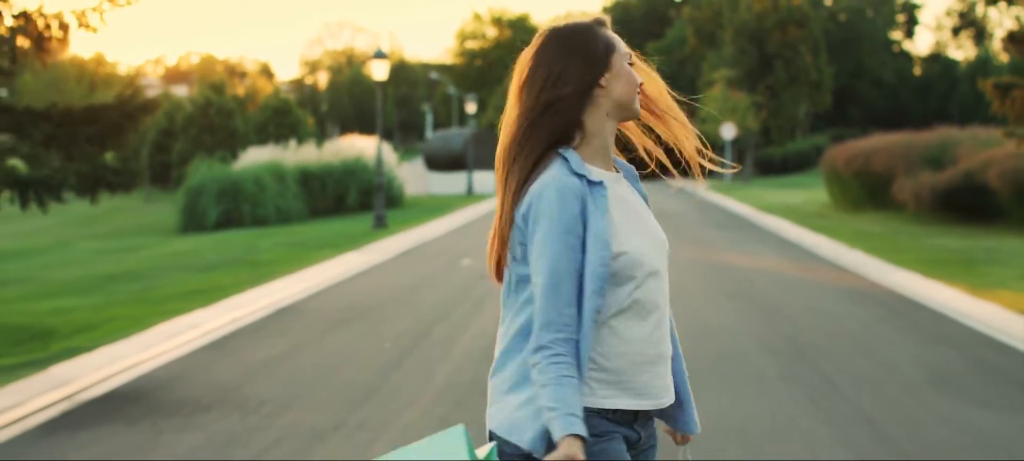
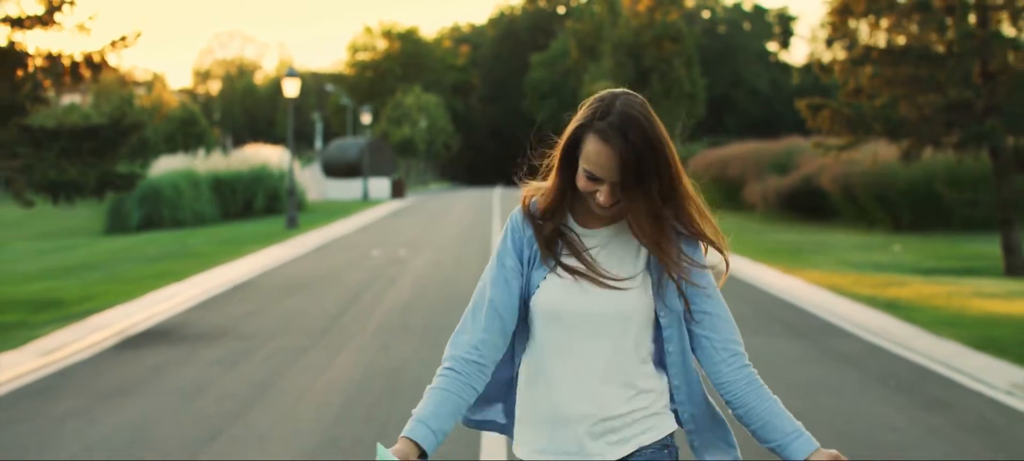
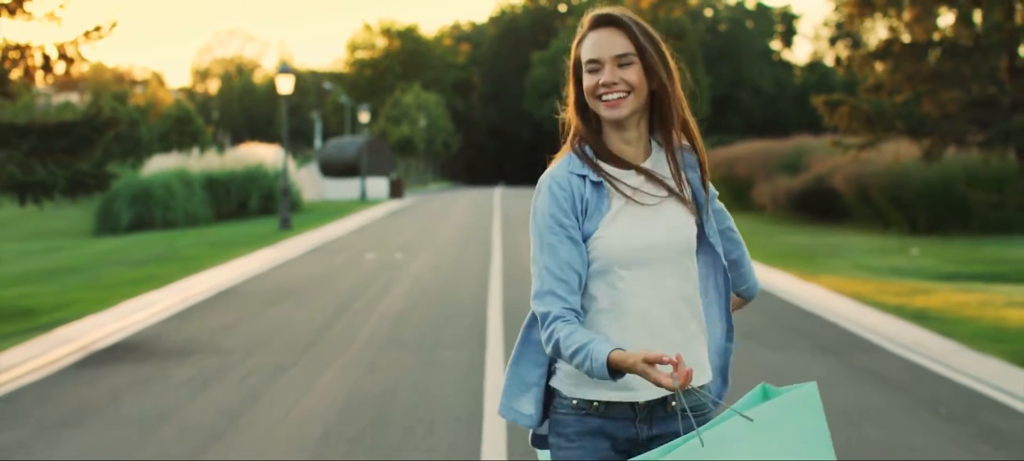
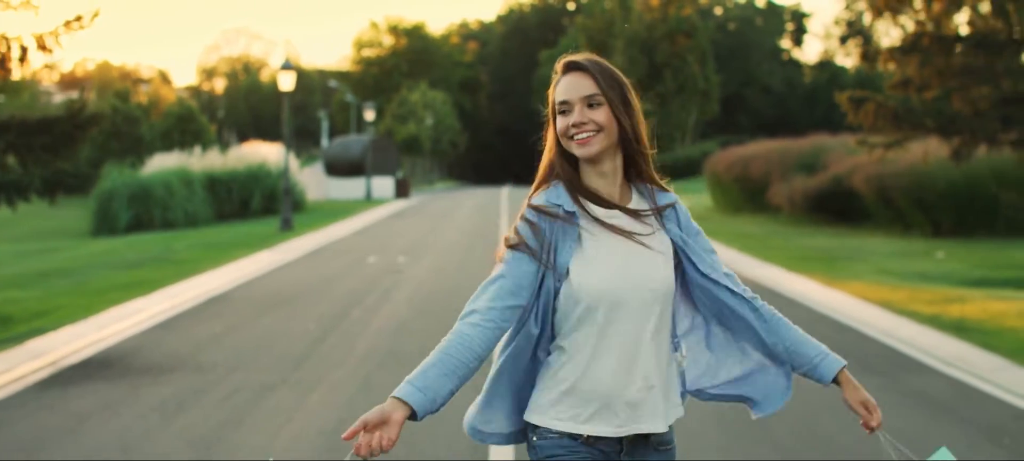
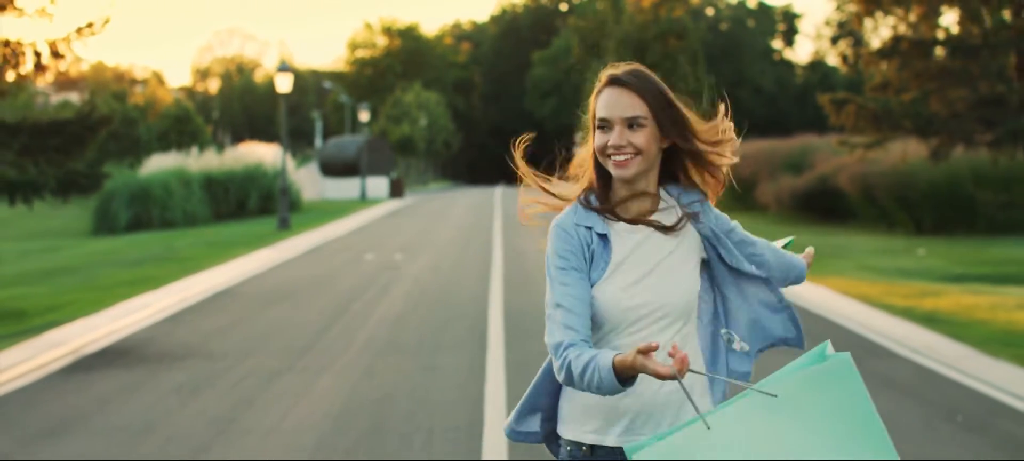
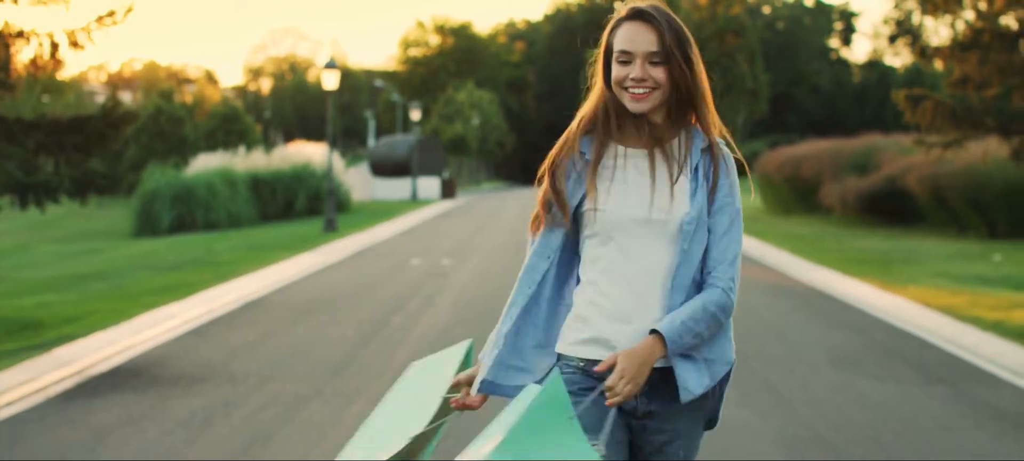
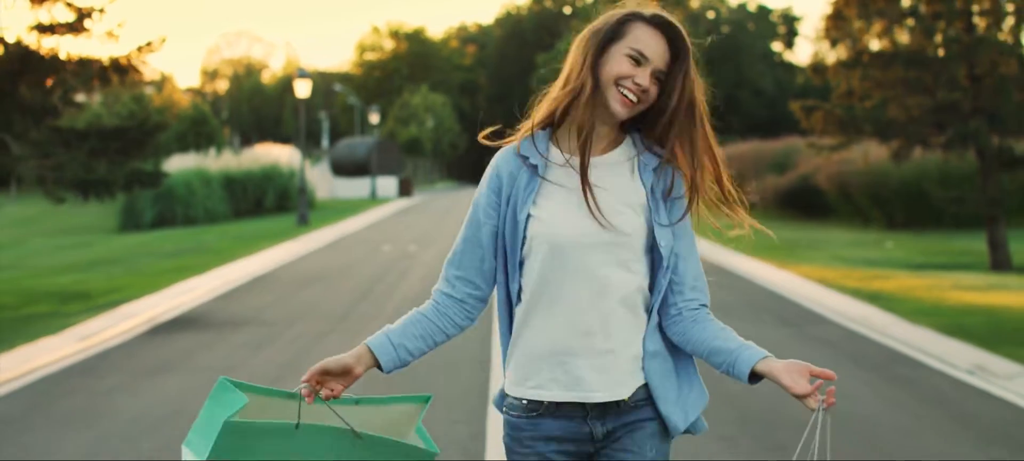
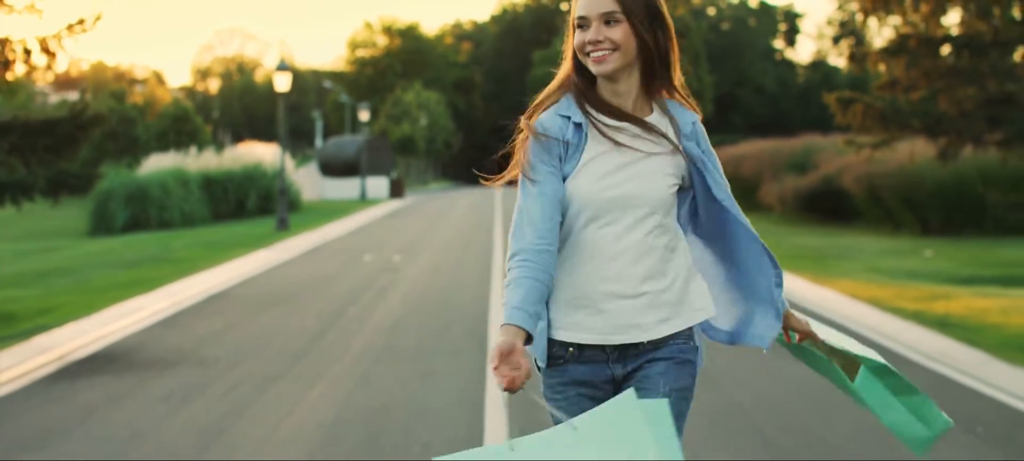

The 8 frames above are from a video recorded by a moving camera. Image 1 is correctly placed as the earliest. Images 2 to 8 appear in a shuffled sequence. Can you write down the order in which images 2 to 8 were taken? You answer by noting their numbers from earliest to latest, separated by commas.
6, 4, 8, 5, 3, 2, 7
